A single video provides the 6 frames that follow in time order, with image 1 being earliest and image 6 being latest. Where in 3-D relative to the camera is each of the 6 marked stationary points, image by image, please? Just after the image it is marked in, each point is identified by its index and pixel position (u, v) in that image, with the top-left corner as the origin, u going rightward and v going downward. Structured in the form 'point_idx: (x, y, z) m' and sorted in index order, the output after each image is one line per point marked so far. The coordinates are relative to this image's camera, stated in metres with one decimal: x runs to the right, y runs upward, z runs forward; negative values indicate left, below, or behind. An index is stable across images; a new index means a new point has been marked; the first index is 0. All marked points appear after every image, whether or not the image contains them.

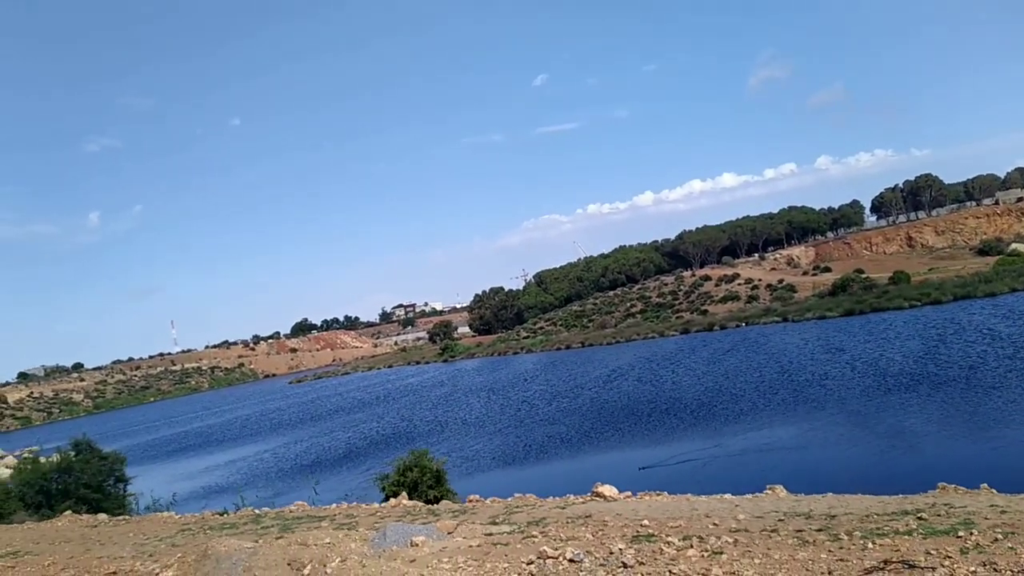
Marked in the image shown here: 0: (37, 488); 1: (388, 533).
0: (-13.8, -5.6, +19.6) m
1: (-1.1, -2.2, +6.4) m
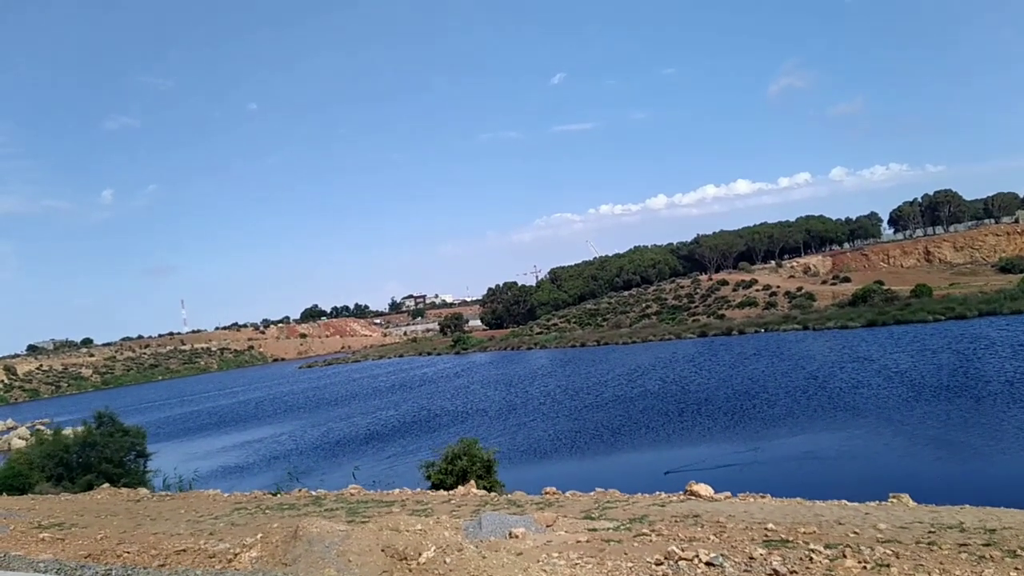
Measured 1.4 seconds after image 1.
0: (-12.8, -4.7, +19.5) m
1: (-0.2, -2.0, +6.0) m
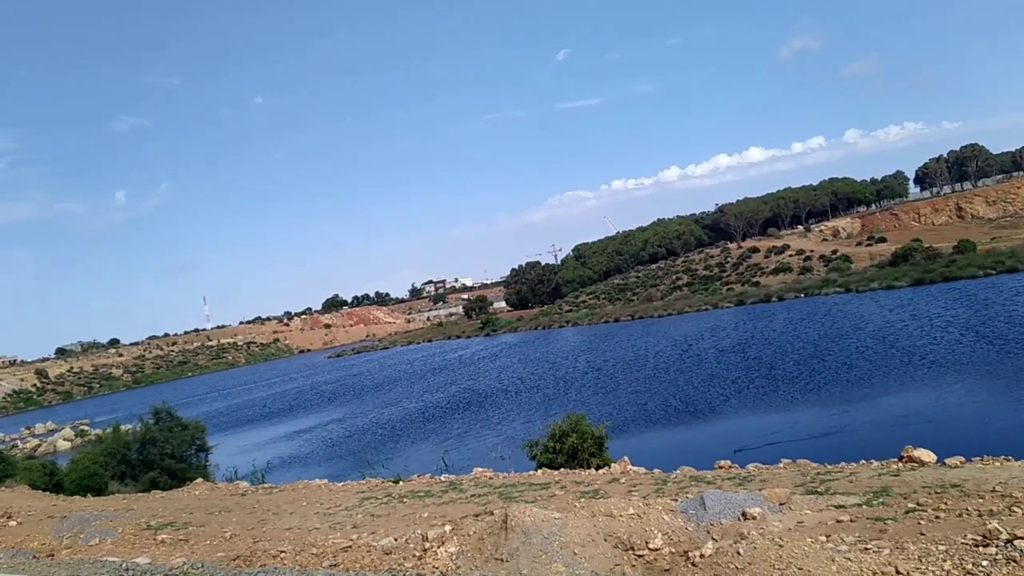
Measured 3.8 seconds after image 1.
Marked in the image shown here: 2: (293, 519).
0: (-10.6, -4.5, +19.2) m
1: (+1.4, -1.6, +5.2) m
2: (-2.5, -2.6, +8.2) m
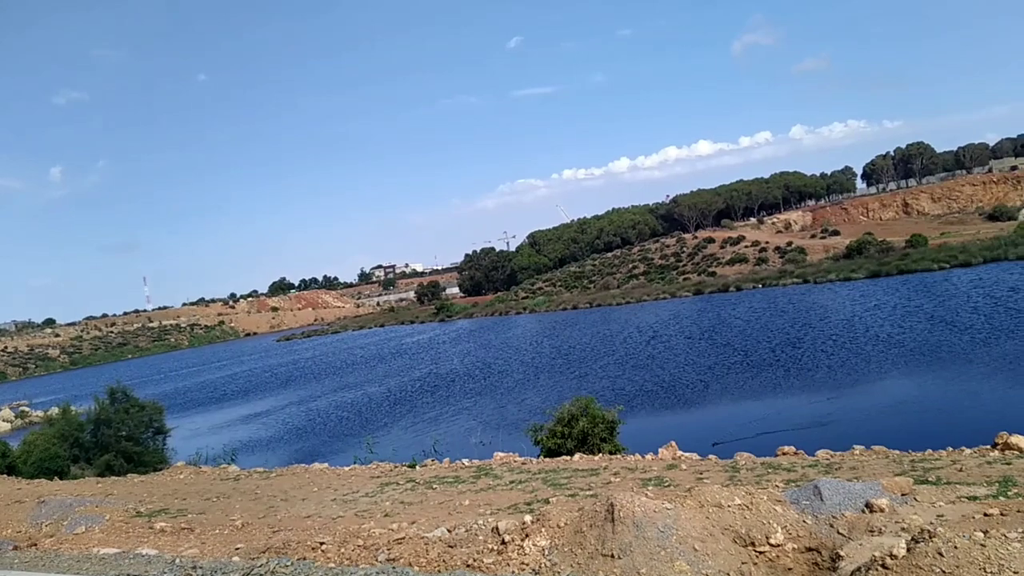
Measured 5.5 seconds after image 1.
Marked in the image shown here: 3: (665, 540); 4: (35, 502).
0: (-10.9, -3.8, +18.0) m
1: (+2.0, -1.3, +4.7) m
2: (-2.1, -2.3, +7.5) m
3: (+0.8, -1.4, +4.0) m
4: (-6.1, -2.7, +9.1) m
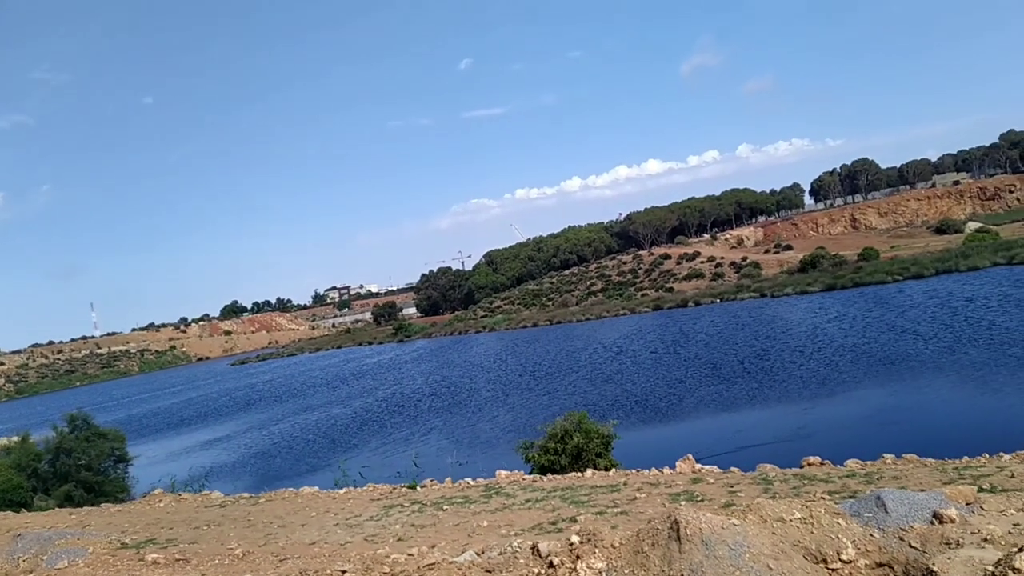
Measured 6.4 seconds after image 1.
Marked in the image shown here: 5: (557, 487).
0: (-11.3, -4.3, +17.0) m
1: (+2.2, -1.3, +4.5) m
2: (-2.0, -2.4, +7.0) m
3: (+1.2, -1.4, +3.8) m
4: (-6.0, -2.9, +8.4) m
5: (+0.4, -2.0, +7.2) m
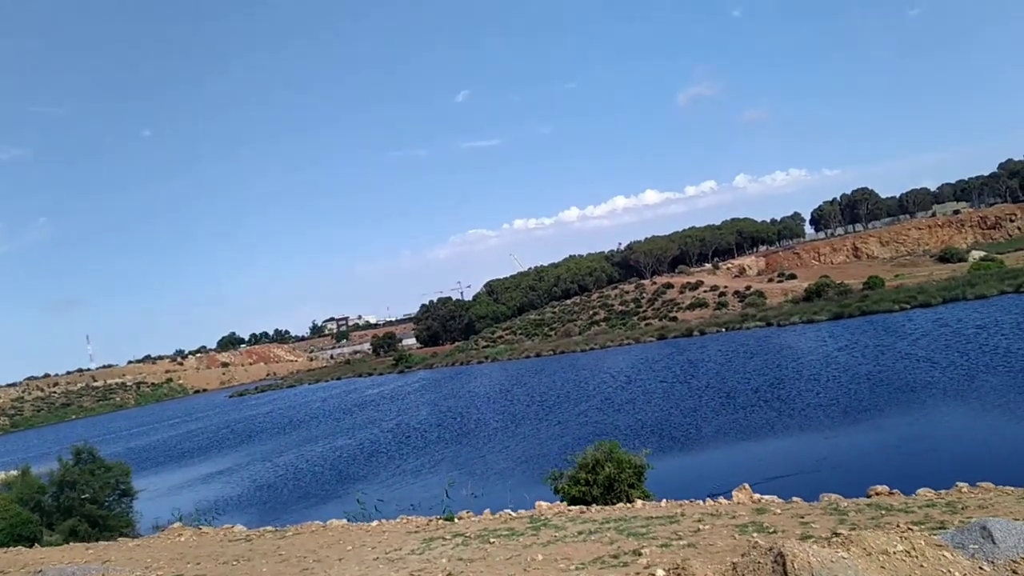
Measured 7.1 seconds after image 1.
0: (-10.8, -4.9, +16.6) m
1: (+2.7, -1.4, +4.2) m
2: (-1.5, -2.6, +6.7) m
3: (+1.6, -1.5, +3.5) m
4: (-5.5, -3.2, +8.1) m
5: (+0.9, -2.2, +6.9) m
